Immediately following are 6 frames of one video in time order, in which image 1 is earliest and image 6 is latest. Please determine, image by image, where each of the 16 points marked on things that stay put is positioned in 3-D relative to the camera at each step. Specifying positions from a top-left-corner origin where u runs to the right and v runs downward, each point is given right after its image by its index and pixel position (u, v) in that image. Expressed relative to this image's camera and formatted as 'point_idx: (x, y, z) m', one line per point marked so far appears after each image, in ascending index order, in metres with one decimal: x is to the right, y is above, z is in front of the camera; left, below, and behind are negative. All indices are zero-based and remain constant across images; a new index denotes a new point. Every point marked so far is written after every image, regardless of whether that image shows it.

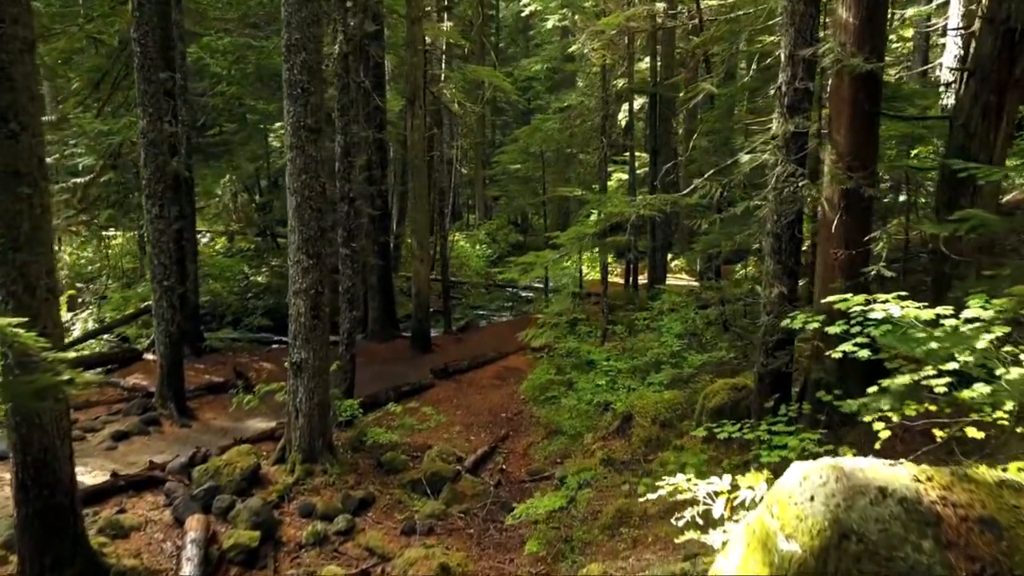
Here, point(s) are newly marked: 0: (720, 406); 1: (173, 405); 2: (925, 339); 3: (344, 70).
0: (+2.7, -1.5, +8.2) m
1: (-5.7, -2.0, +10.6) m
2: (+2.6, -0.3, +3.9) m
3: (-2.8, +3.7, +10.6) m
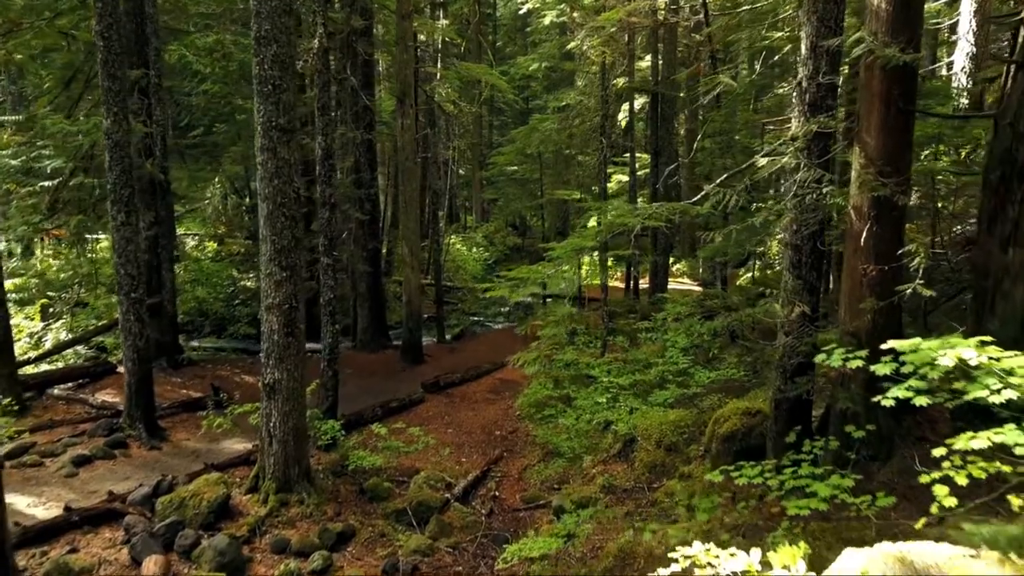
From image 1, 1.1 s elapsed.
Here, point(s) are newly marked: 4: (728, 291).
0: (+2.6, -1.7, +7.5) m
1: (-5.8, -2.2, +9.9) m
2: (+2.5, -0.5, +3.2) m
3: (-2.9, +3.5, +9.9) m
4: (+4.1, 0.0, +12.1) m
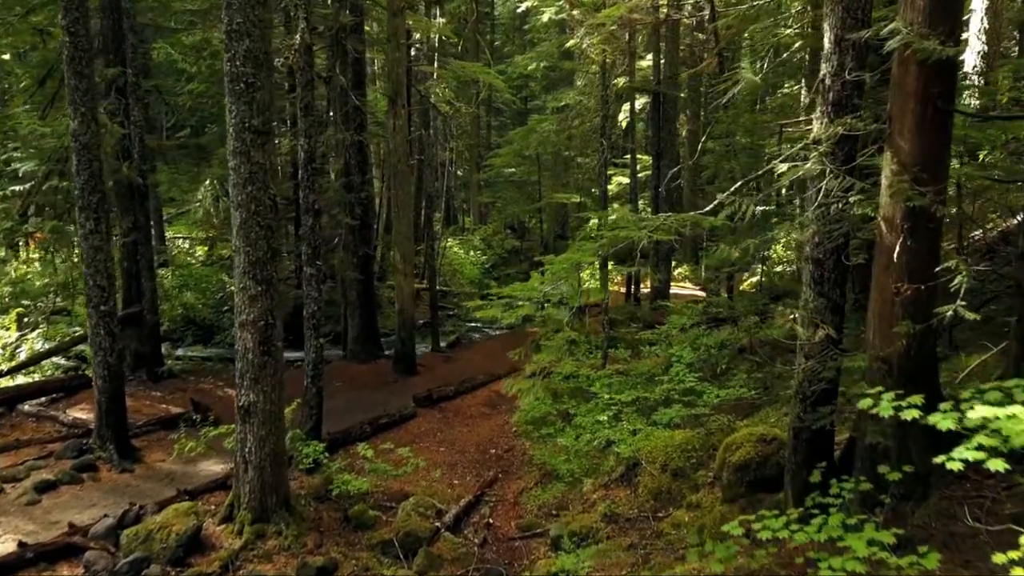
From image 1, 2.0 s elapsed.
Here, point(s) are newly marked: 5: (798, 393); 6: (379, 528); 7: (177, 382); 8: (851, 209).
0: (+2.5, -1.9, +6.9) m
1: (-5.9, -2.3, +9.3) m
2: (+2.4, -0.7, +2.6) m
3: (-3.0, +3.3, +9.3) m
4: (+4.0, -0.2, +11.5) m
5: (+2.7, -1.0, +5.9) m
6: (-1.7, -3.1, +8.2) m
7: (-6.7, -1.9, +12.6) m
8: (+2.9, +0.7, +5.4) m
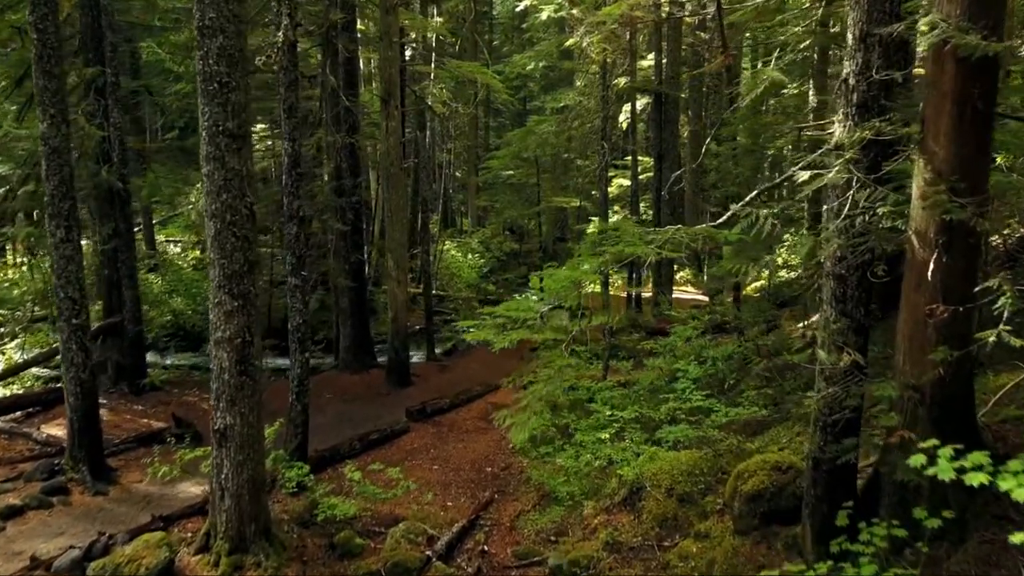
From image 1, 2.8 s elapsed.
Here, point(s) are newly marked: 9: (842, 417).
0: (+2.5, -2.0, +6.4) m
1: (-5.9, -2.5, +8.8) m
2: (+2.4, -0.8, +2.1) m
3: (-3.0, +3.1, +8.8) m
4: (+4.0, -0.4, +11.0) m
5: (+2.6, -1.1, +5.4) m
6: (-1.8, -3.3, +7.7) m
7: (-6.7, -2.0, +12.1) m
8: (+2.8, +0.5, +4.9) m
9: (+2.7, -1.1, +5.2) m
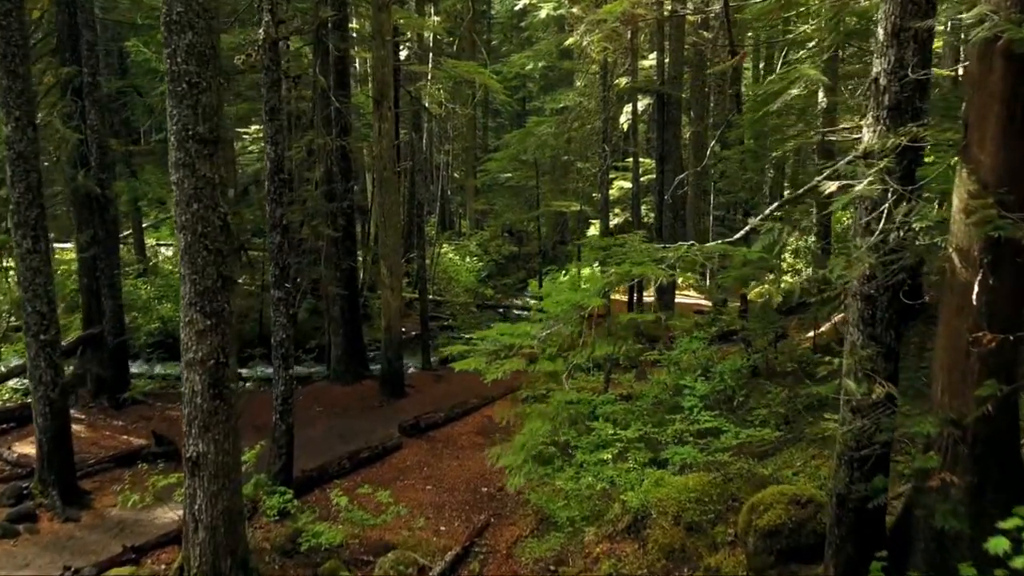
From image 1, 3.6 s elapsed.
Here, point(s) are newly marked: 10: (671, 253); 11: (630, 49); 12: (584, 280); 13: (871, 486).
0: (+2.5, -2.2, +5.9) m
1: (-6.0, -2.7, +8.3) m
2: (+2.3, -1.0, +1.6) m
3: (-3.1, +3.0, +8.3) m
4: (+3.9, -0.6, +10.5) m
5: (+2.6, -1.3, +4.9) m
6: (-1.8, -3.4, +7.2) m
7: (-6.8, -2.2, +11.6) m
8: (+2.8, +0.4, +4.4) m
9: (+2.7, -1.2, +4.7) m
10: (+1.4, +0.3, +5.6) m
11: (+3.2, +6.5, +17.2) m
12: (+0.8, +0.1, +6.6) m
13: (+2.7, -1.5, +4.7) m
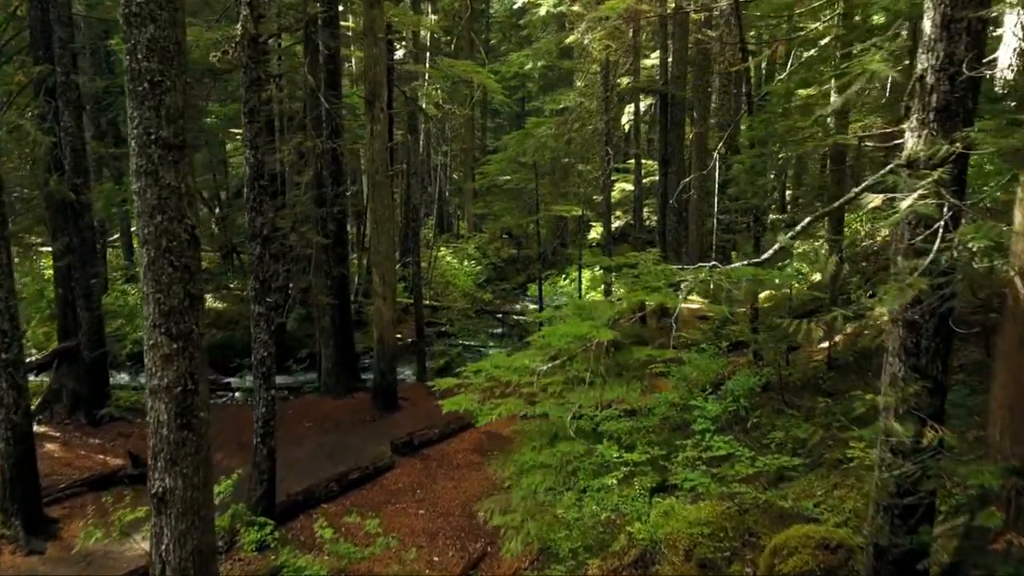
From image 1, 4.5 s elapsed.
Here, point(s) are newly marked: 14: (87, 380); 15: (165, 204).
0: (+2.4, -2.4, +5.3) m
1: (-6.0, -2.9, +7.7) m
2: (+2.3, -1.2, +1.0) m
3: (-3.1, +2.8, +7.7) m
4: (+3.9, -0.7, +9.9) m
5: (+2.6, -1.5, +4.3) m
6: (-1.8, -3.6, +6.6) m
7: (-6.8, -2.4, +11.0) m
8: (+2.8, +0.2, +3.8) m
9: (+2.6, -1.4, +4.1) m
10: (+1.3, +0.2, +5.0) m
11: (+3.2, +6.3, +16.7) m
12: (+0.7, -0.1, +6.0) m
13: (+2.7, -1.7, +4.2) m
14: (-7.3, -1.6, +10.9) m
15: (-3.0, +0.7, +5.5) m
